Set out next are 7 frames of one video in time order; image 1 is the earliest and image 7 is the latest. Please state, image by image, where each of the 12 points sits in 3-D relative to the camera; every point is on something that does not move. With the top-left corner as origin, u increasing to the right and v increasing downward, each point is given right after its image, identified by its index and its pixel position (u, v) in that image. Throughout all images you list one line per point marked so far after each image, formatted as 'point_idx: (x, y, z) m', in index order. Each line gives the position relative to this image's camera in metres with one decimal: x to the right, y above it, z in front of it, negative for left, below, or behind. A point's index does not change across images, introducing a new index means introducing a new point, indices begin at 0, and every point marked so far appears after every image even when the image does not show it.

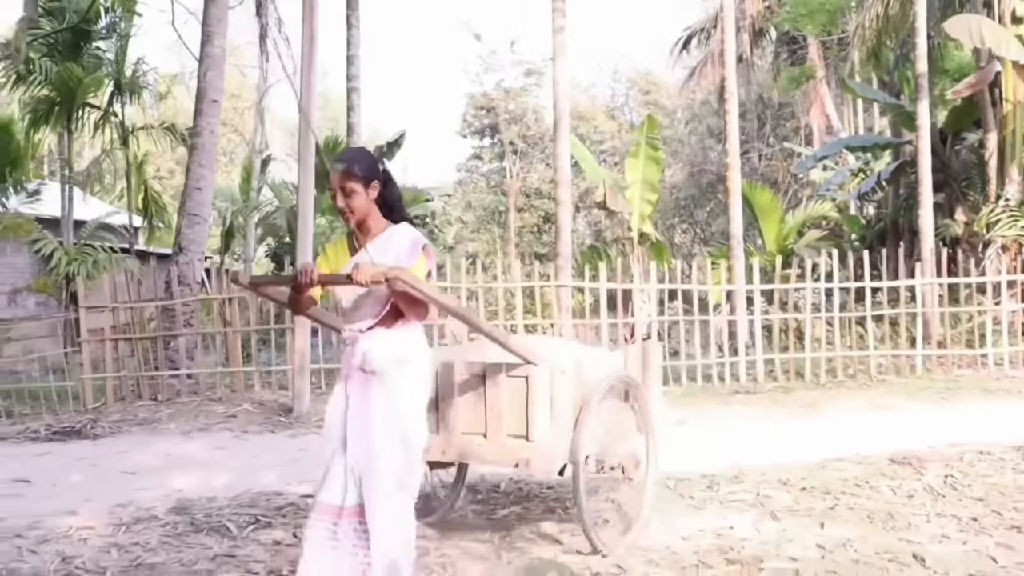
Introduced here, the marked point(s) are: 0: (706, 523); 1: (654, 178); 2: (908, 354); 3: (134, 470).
0: (+0.6, -0.7, +3.0) m
1: (+1.1, +0.8, +7.4) m
2: (+2.7, -0.5, +6.7) m
3: (-1.7, -0.8, +4.4) m
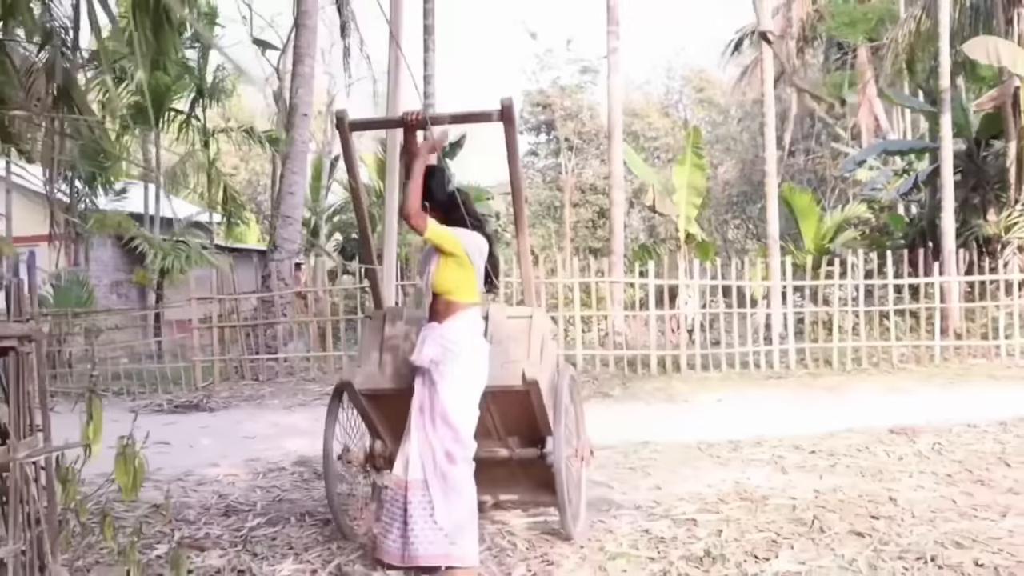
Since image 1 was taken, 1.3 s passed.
0: (+0.9, -0.7, +3.7) m
1: (+1.6, +0.9, +8.1) m
2: (+3.2, -0.4, +7.3) m
3: (-1.4, -0.8, +5.2) m
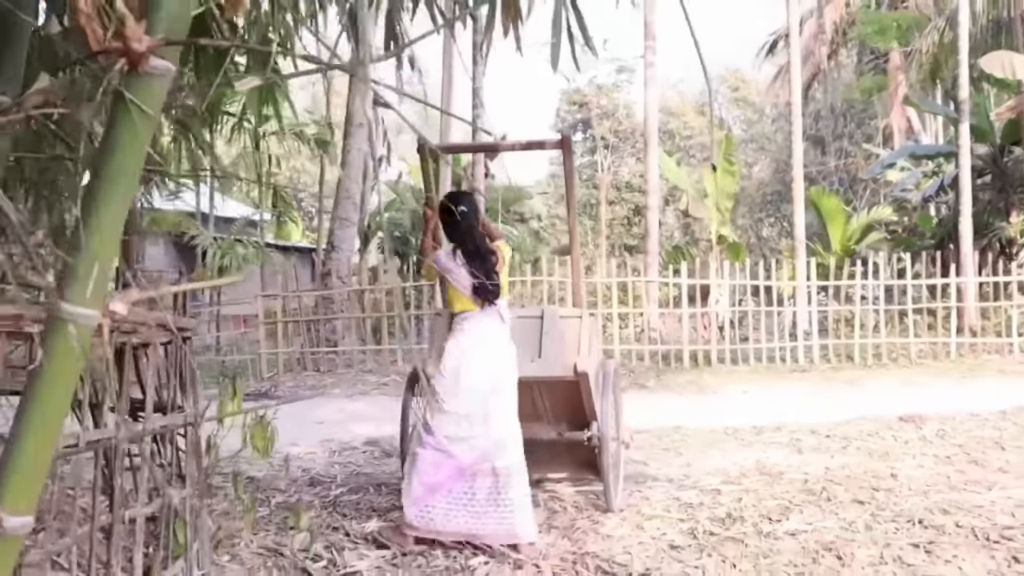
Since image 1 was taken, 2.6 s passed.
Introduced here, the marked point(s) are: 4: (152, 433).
0: (+1.1, -0.7, +4.2) m
1: (+2.0, +0.9, +8.6) m
2: (+3.5, -0.4, +7.7) m
3: (-1.2, -0.8, +5.8) m
4: (-0.7, -0.3, +1.9) m
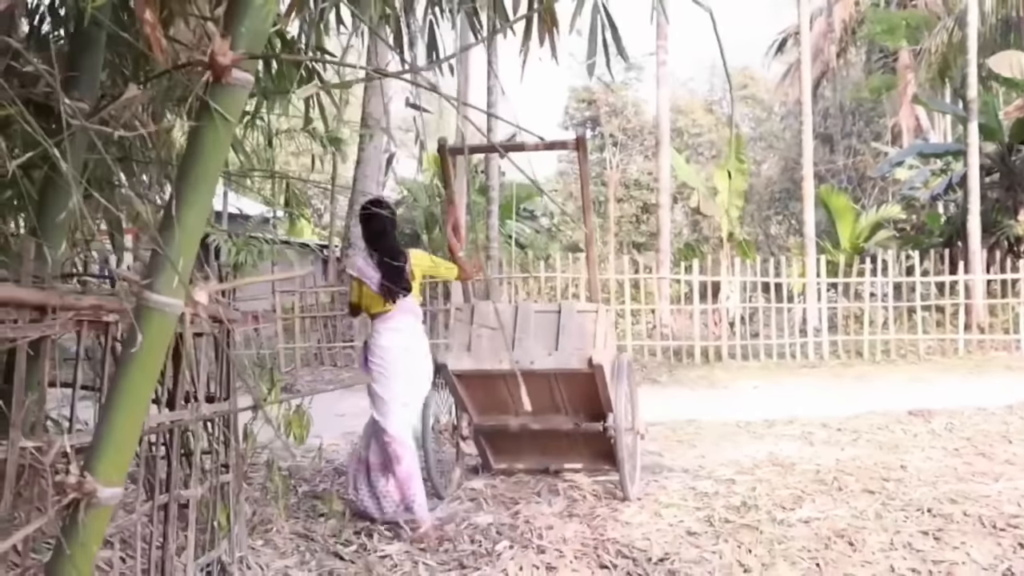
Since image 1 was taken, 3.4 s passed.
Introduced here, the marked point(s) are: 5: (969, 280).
0: (+1.2, -0.7, +4.3) m
1: (+2.1, +0.9, +8.7) m
2: (+3.6, -0.4, +7.7) m
3: (-1.1, -0.8, +5.9) m
4: (-0.7, -0.3, +2.0) m
5: (+3.8, +0.1, +7.8) m
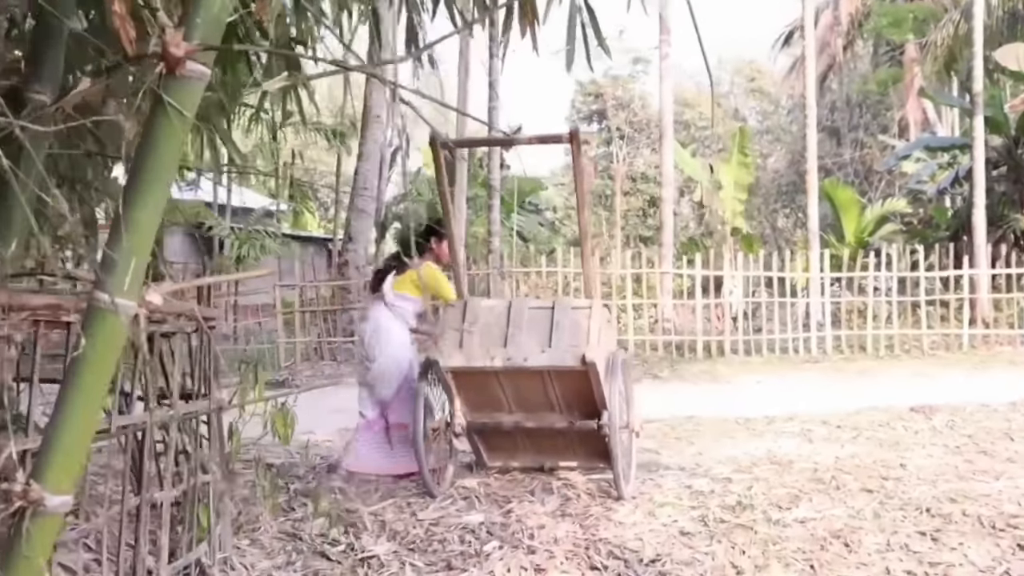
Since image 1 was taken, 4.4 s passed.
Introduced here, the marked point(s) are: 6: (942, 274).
0: (+1.1, -0.7, +4.2) m
1: (+2.1, +1.0, +8.6) m
2: (+3.6, -0.4, +7.7) m
3: (-1.1, -0.7, +5.9) m
4: (-0.7, -0.3, +2.0) m
5: (+3.8, +0.1, +7.7) m
6: (+3.5, +0.1, +7.7) m
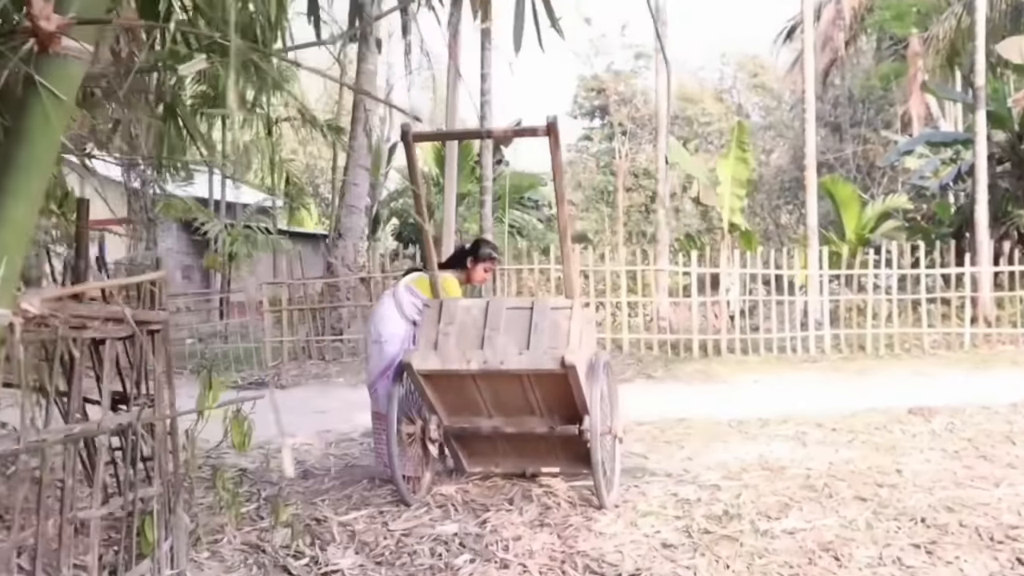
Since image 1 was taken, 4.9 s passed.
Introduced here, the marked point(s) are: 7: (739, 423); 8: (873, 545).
0: (+1.1, -0.7, +4.1) m
1: (+2.0, +1.0, +8.4) m
2: (+3.6, -0.3, +7.5) m
3: (-1.1, -0.7, +5.7) m
4: (-0.8, -0.3, +1.8) m
5: (+3.7, +0.1, +7.6) m
6: (+3.4, +0.1, +7.5) m
7: (+1.1, -0.7, +4.6) m
8: (+1.1, -0.8, +2.8) m
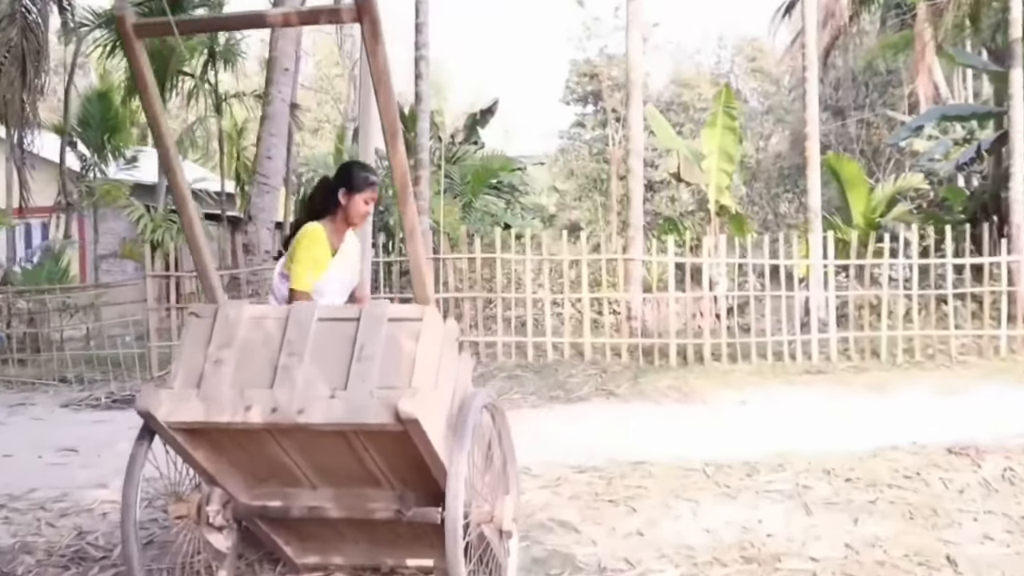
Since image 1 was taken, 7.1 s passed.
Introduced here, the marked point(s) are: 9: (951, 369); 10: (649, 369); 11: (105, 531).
0: (+0.7, -0.7, +2.8) m
1: (+1.7, +1.0, +7.2) m
2: (+3.2, -0.3, +6.3) m
3: (-1.5, -0.7, +4.5) m
4: (-1.2, -0.3, +0.6) m
5: (+3.4, +0.2, +6.3) m
6: (+3.1, +0.2, +6.2) m
7: (+0.7, -0.6, +3.4) m
8: (+0.7, -0.8, +1.6) m
9: (+2.6, -0.5, +5.7) m
10: (+0.9, -0.5, +6.2) m
11: (-1.3, -0.8, +3.0) m
